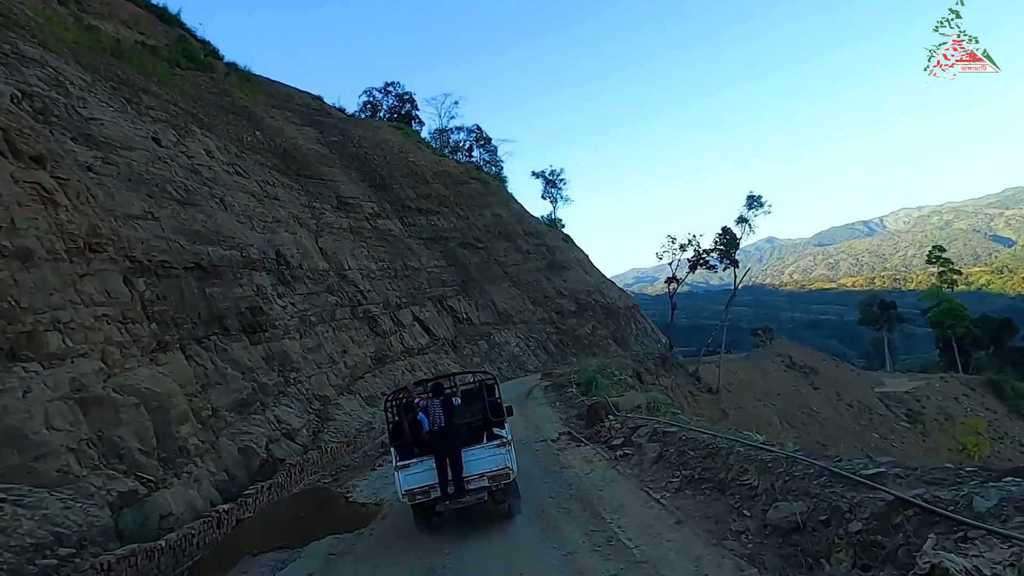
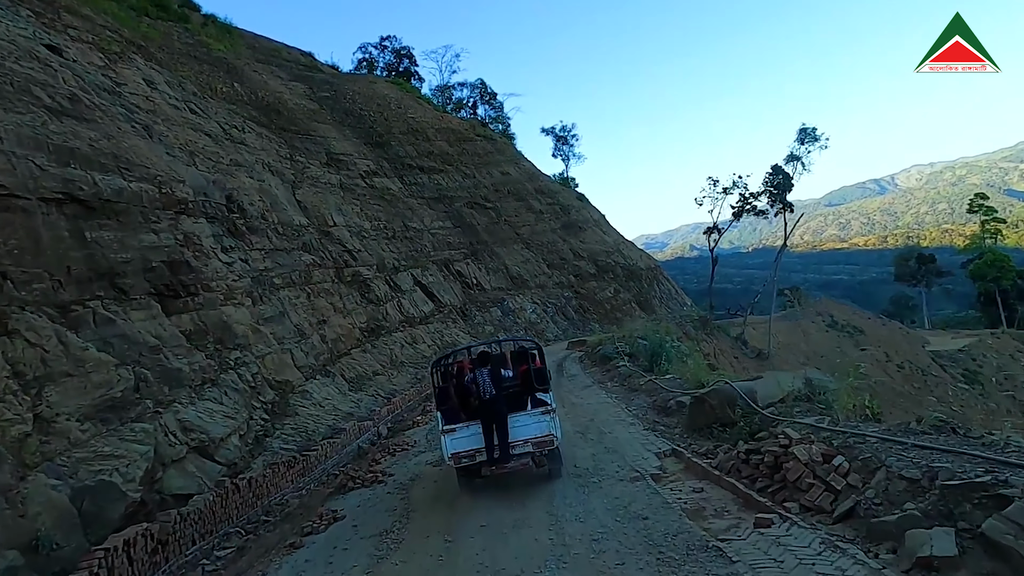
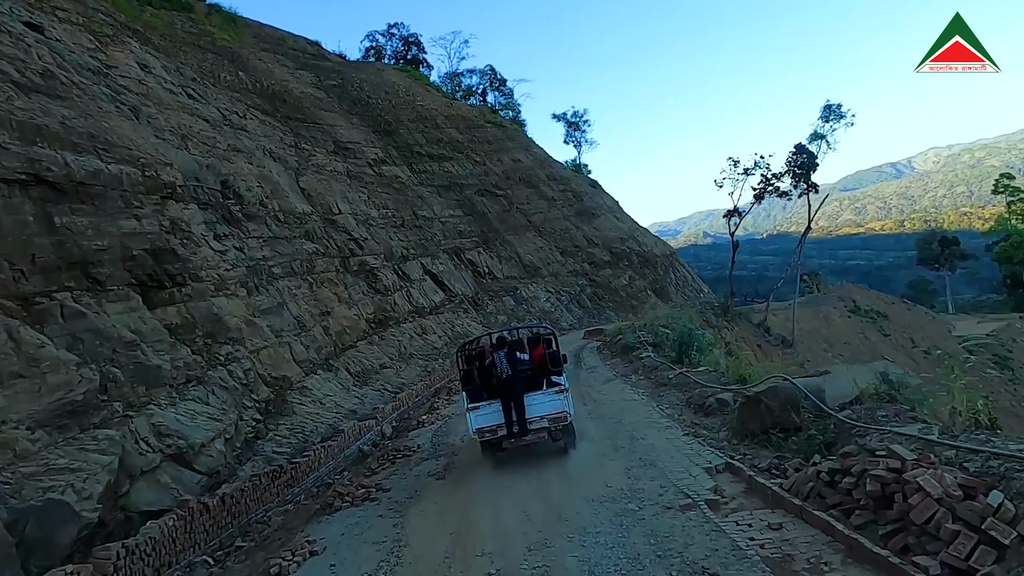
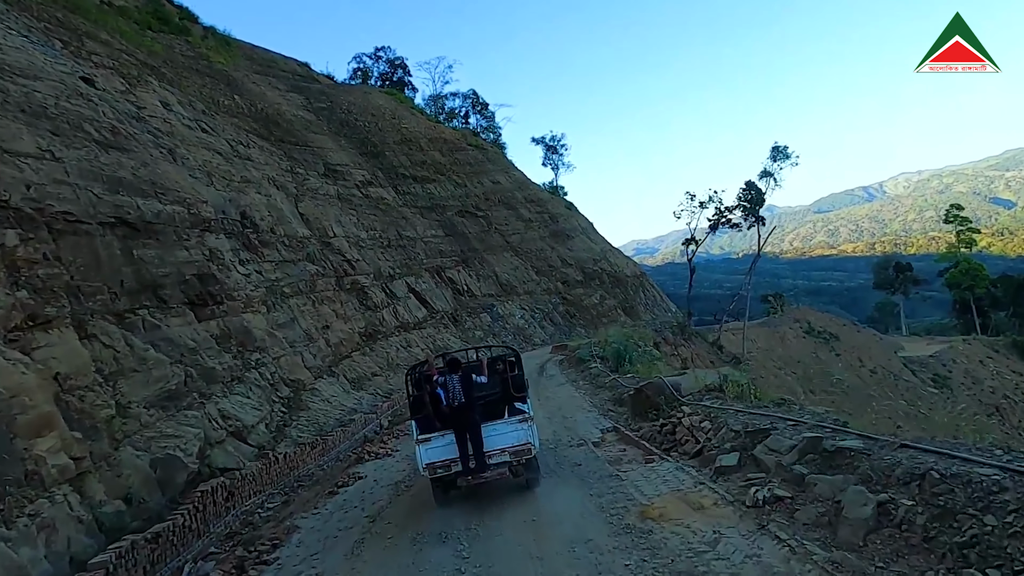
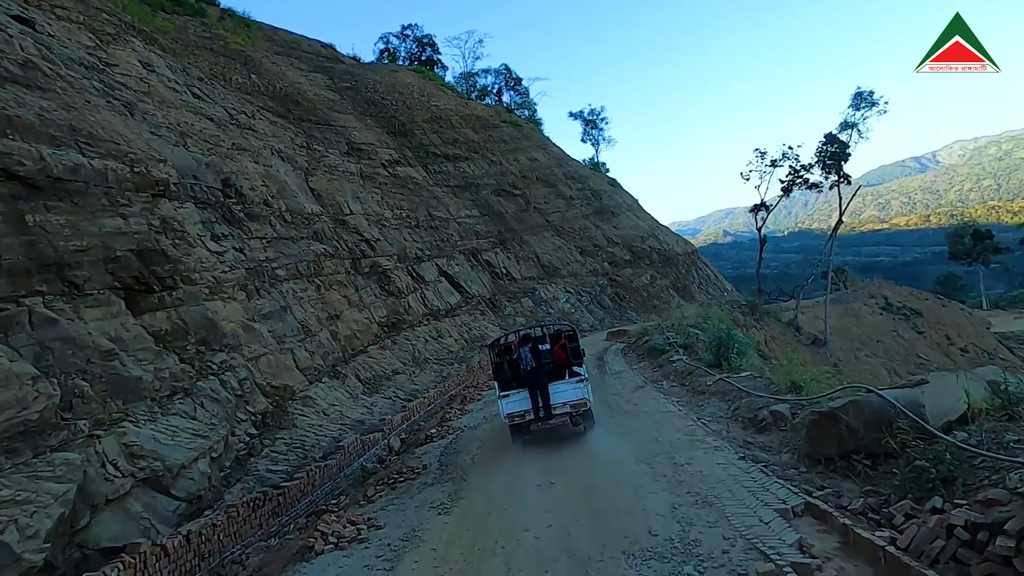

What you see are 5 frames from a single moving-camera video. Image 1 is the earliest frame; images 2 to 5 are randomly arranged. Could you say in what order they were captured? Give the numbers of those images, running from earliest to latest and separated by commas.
4, 2, 3, 5
